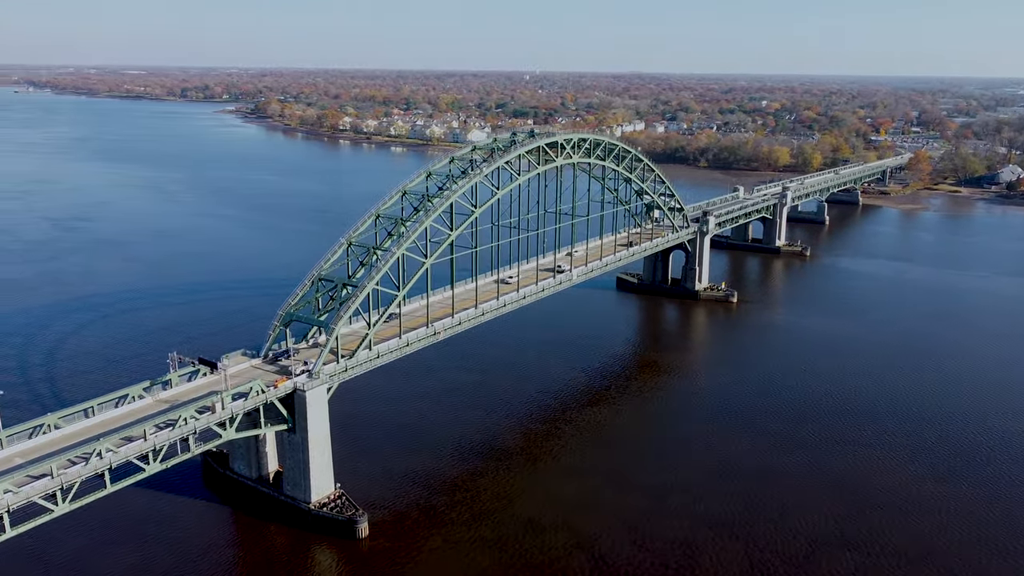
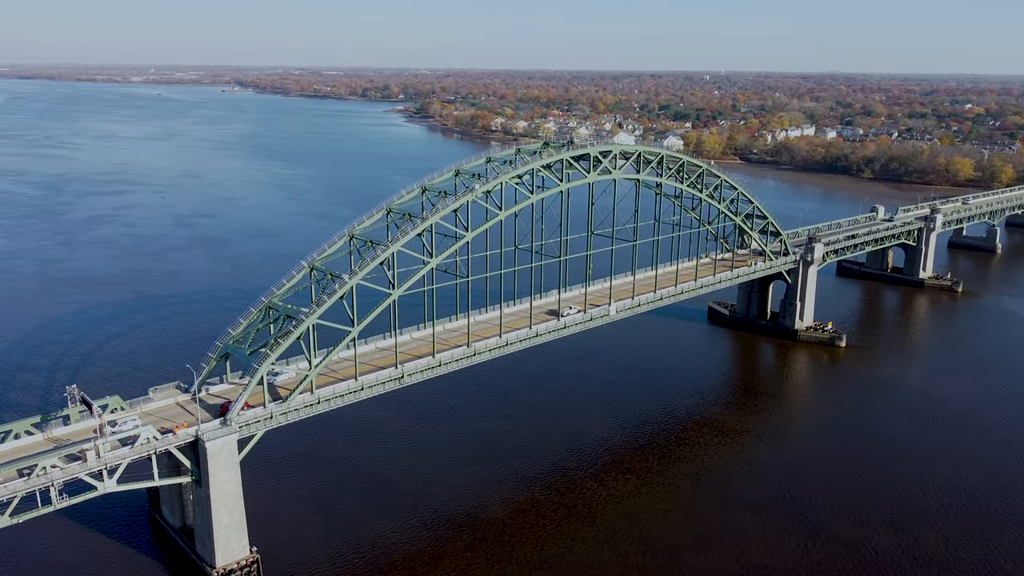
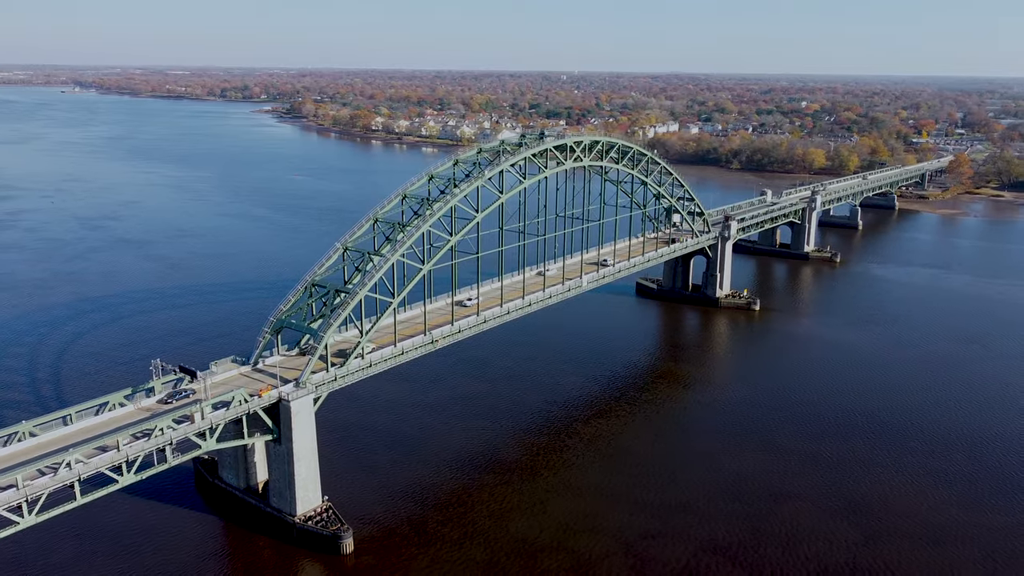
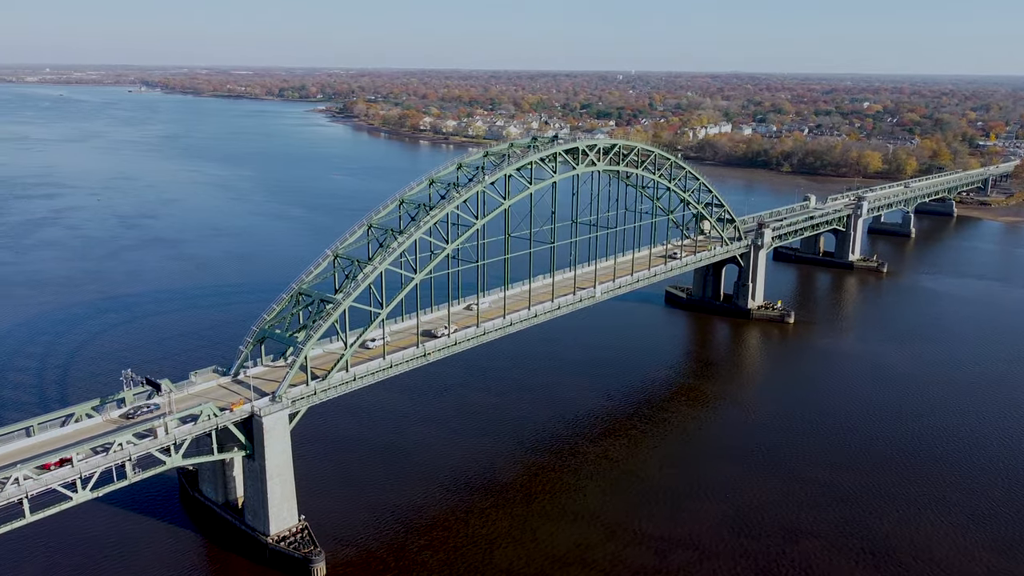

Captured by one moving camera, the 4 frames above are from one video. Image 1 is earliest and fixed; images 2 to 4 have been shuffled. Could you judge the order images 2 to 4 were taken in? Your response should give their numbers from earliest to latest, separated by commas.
3, 4, 2
